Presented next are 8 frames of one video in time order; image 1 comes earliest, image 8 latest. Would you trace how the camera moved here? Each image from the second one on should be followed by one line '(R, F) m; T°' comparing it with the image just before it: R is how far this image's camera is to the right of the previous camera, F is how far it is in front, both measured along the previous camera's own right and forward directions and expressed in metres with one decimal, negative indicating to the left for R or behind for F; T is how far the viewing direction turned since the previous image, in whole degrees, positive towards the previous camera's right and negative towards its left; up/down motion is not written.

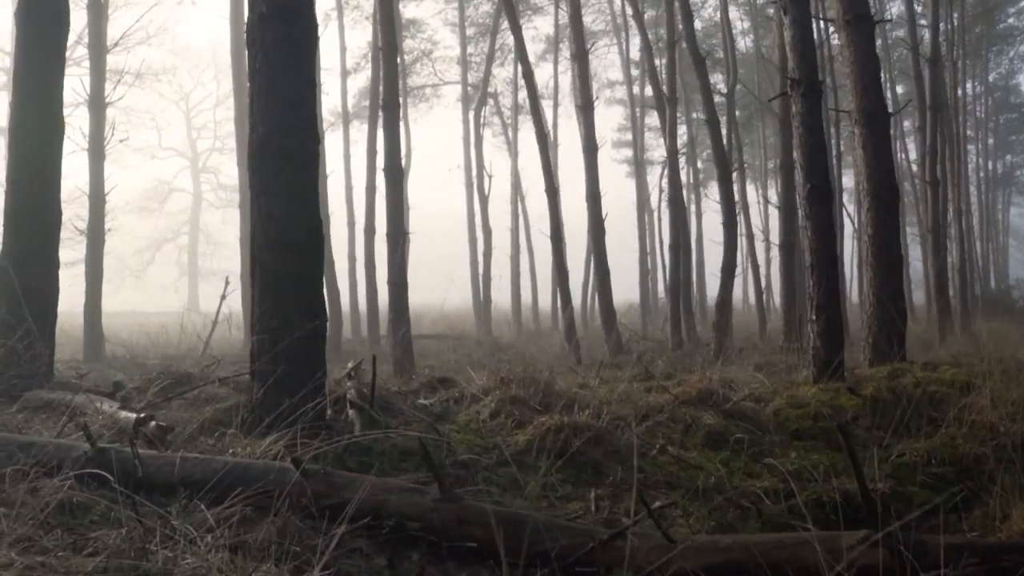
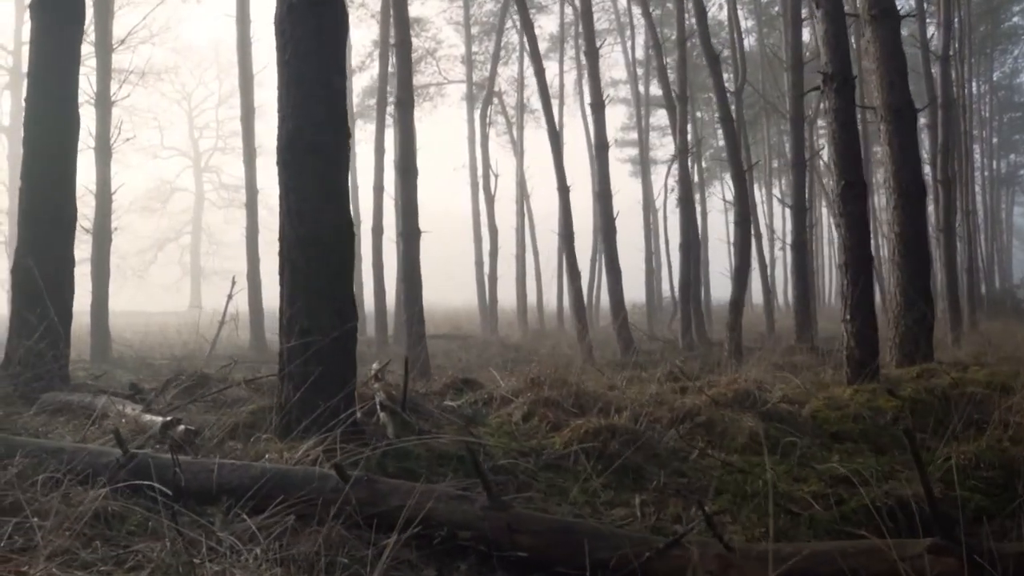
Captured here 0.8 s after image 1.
(-0.2, +0.2) m; 0°
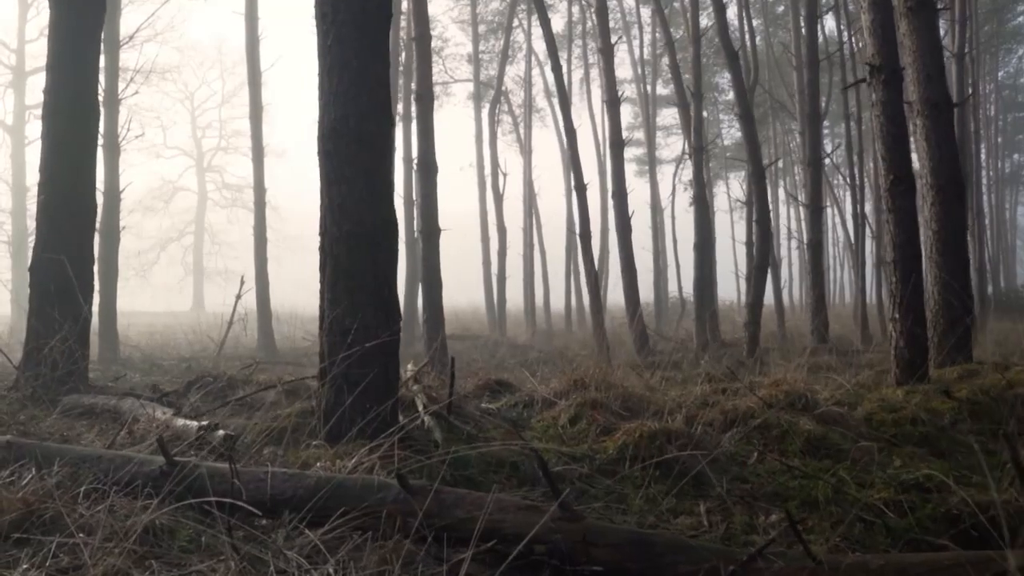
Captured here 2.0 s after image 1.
(-0.3, +0.3) m; 0°
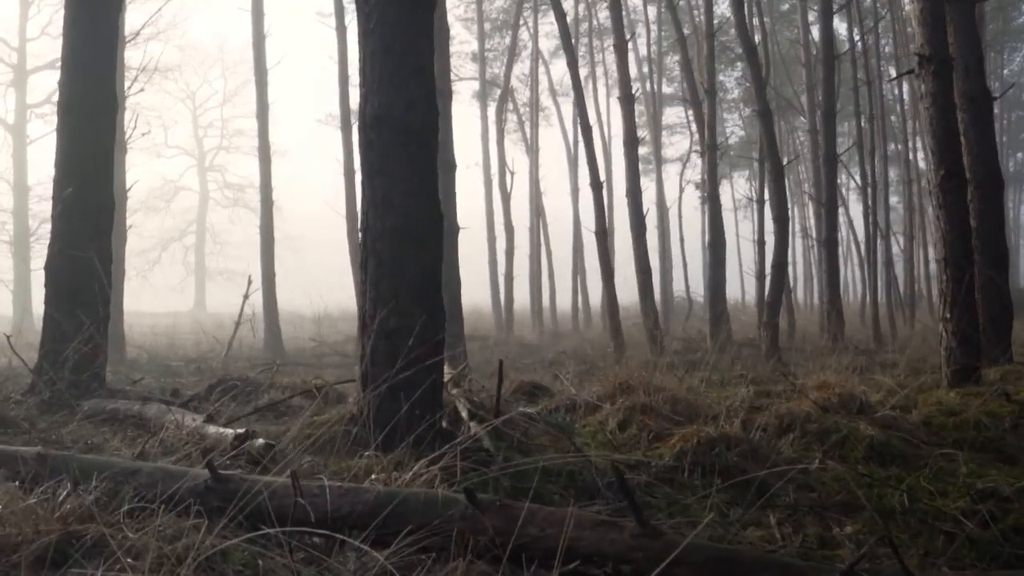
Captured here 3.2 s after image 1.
(-0.3, +0.3) m; 0°
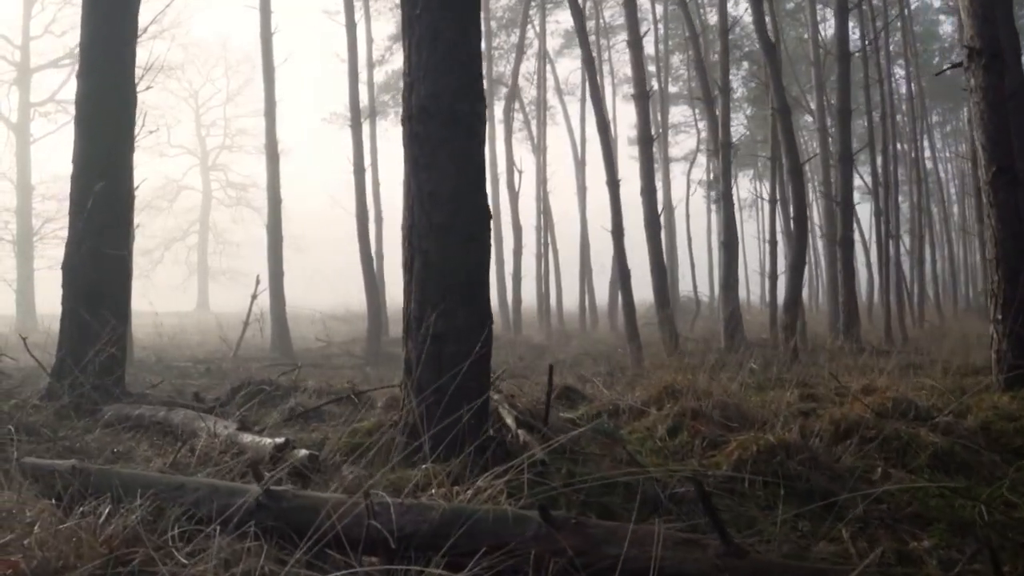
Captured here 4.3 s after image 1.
(-0.3, +0.3) m; 0°
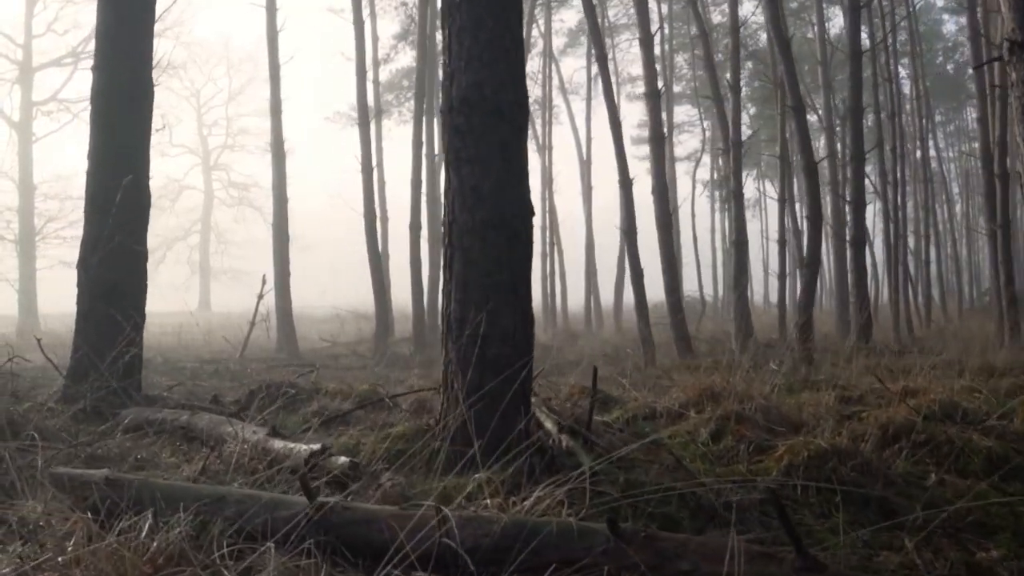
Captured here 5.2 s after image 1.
(-0.2, +0.2) m; 0°
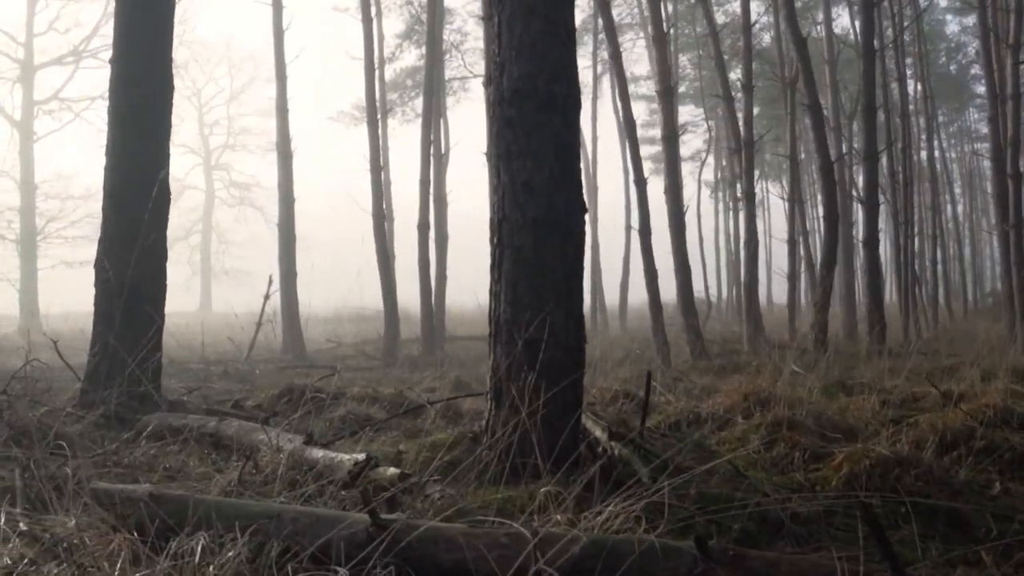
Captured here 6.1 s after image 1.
(-0.3, +0.2) m; 0°
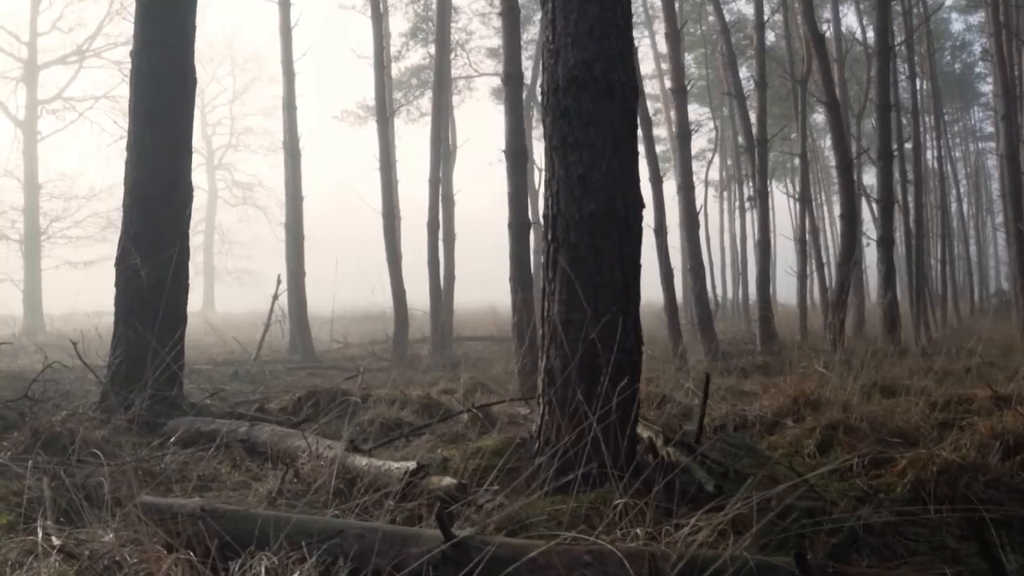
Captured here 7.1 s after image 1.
(-0.3, +0.2) m; 0°
